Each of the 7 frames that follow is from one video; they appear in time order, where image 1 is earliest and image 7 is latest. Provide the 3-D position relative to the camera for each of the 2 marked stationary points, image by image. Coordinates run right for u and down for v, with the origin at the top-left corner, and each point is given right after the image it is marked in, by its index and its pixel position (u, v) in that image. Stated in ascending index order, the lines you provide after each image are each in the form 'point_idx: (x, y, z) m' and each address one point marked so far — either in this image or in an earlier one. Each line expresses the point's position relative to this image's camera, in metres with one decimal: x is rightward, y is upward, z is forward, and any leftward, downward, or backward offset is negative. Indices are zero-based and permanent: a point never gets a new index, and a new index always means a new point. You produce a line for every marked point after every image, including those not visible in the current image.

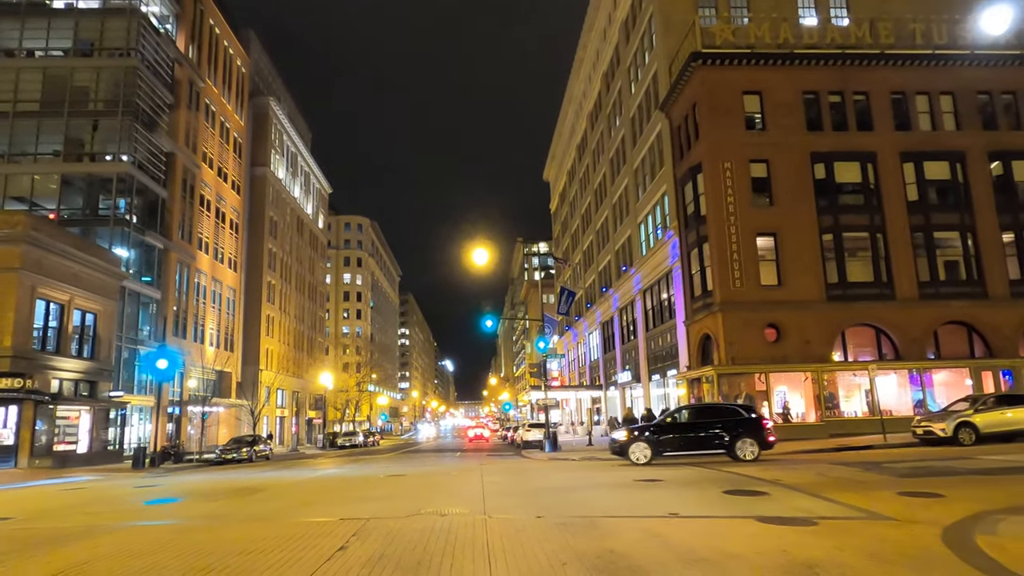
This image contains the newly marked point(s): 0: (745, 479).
0: (+4.7, -3.9, +14.0) m
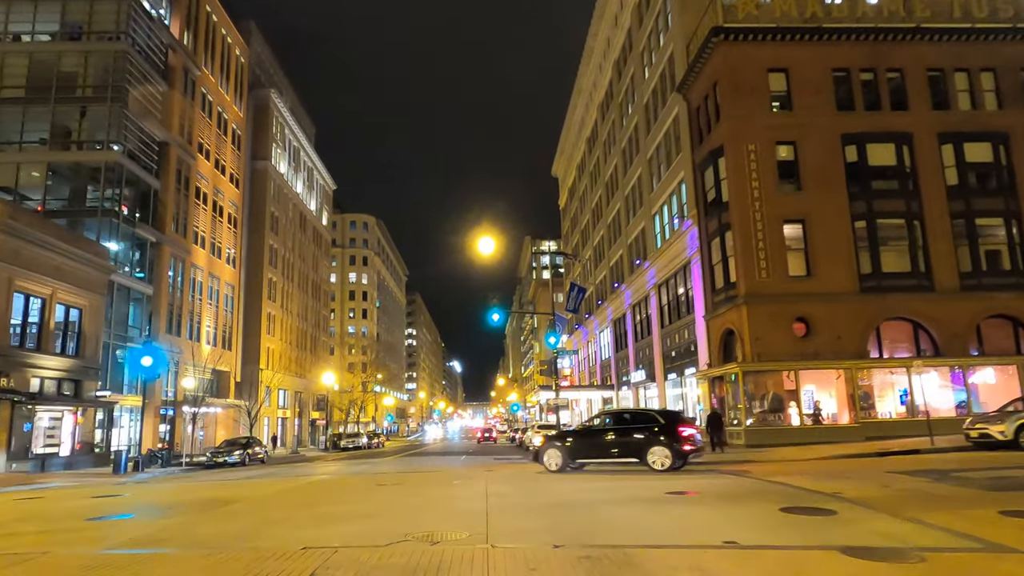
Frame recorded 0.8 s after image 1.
0: (+4.9, -3.5, +11.8) m
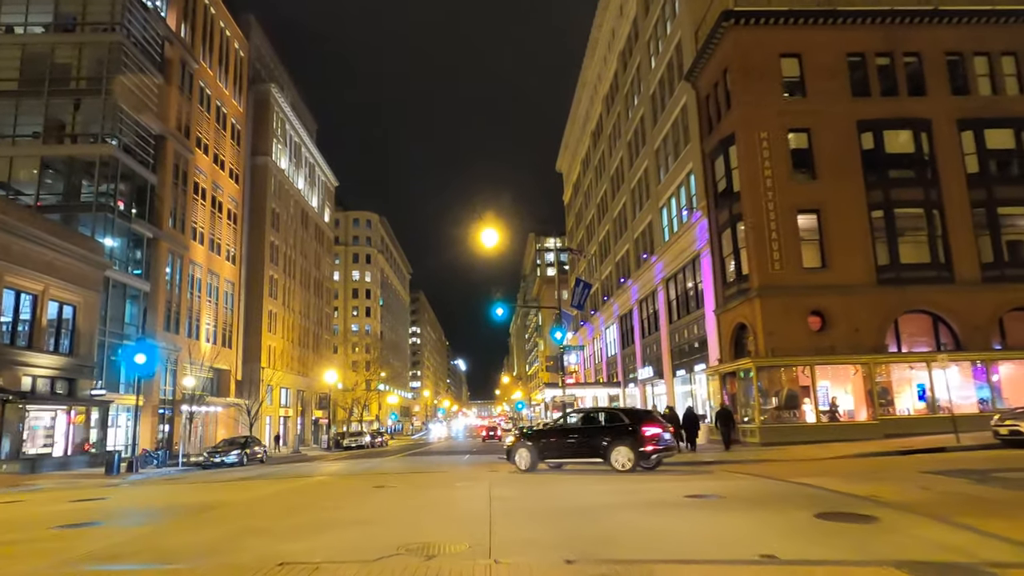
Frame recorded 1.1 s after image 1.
0: (+5.0, -3.3, +10.8) m
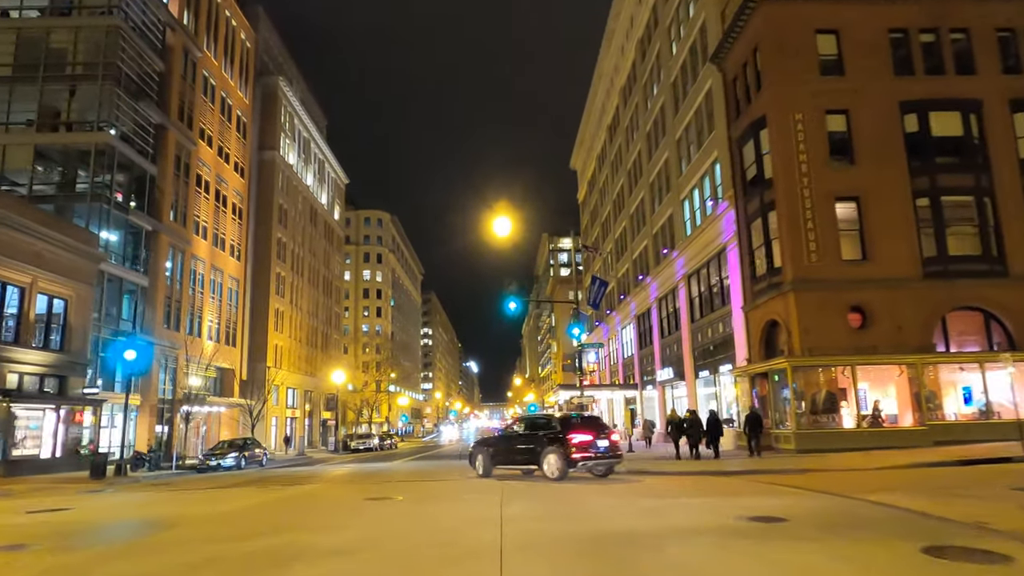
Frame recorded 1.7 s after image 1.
0: (+5.2, -3.0, +8.8) m
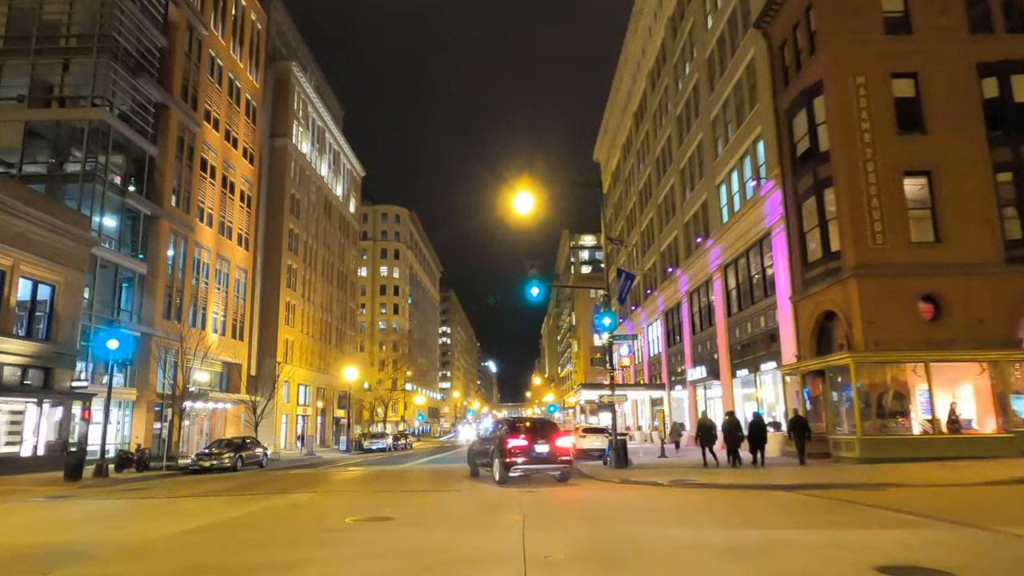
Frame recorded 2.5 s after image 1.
0: (+5.4, -2.5, +5.9) m
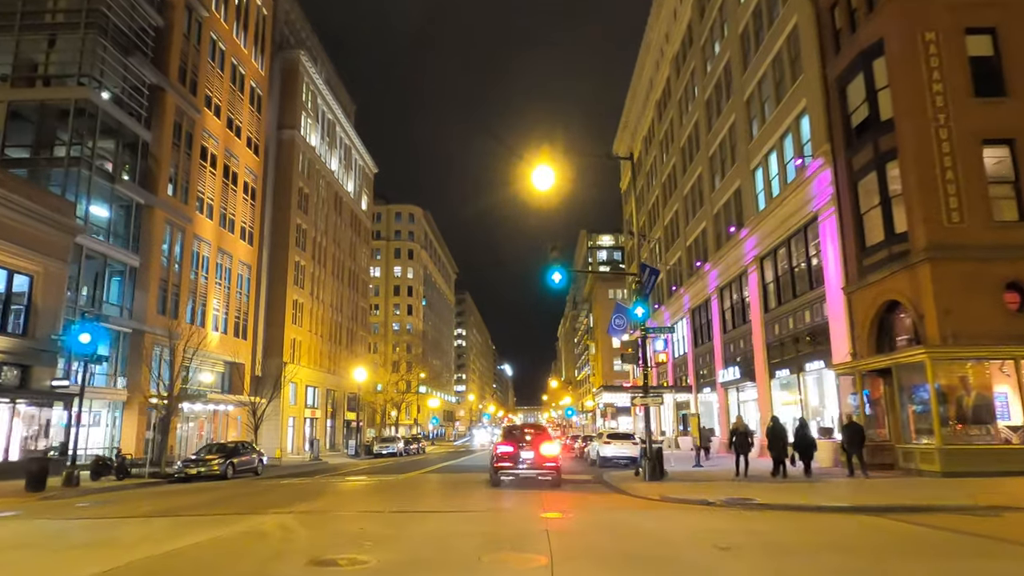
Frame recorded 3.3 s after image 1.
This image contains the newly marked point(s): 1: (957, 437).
0: (+5.6, -2.0, +3.0) m
1: (+11.6, -3.9, +18.0) m
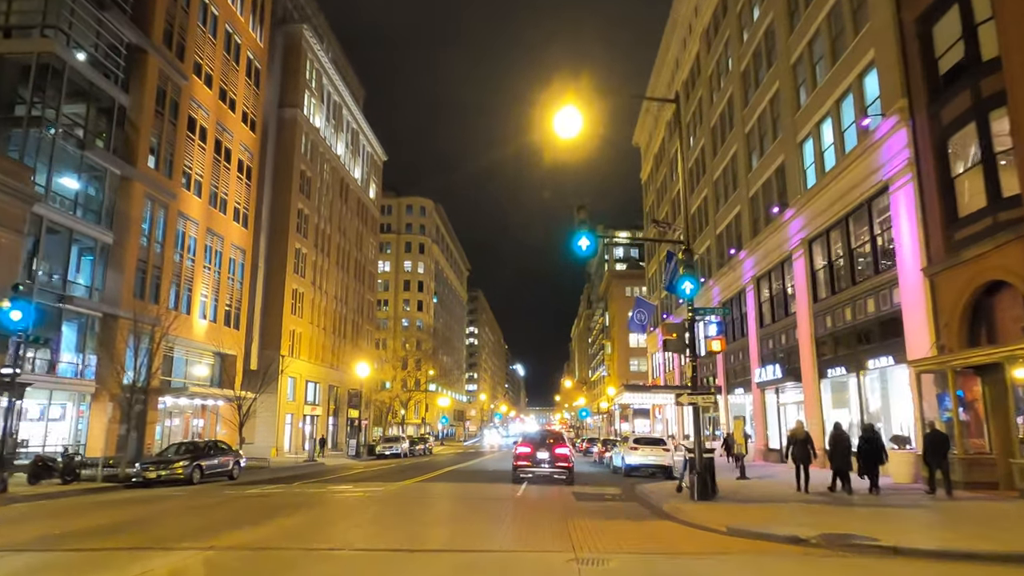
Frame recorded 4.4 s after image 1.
0: (+5.6, -1.4, -0.8) m
1: (+11.9, -3.3, +14.1) m
